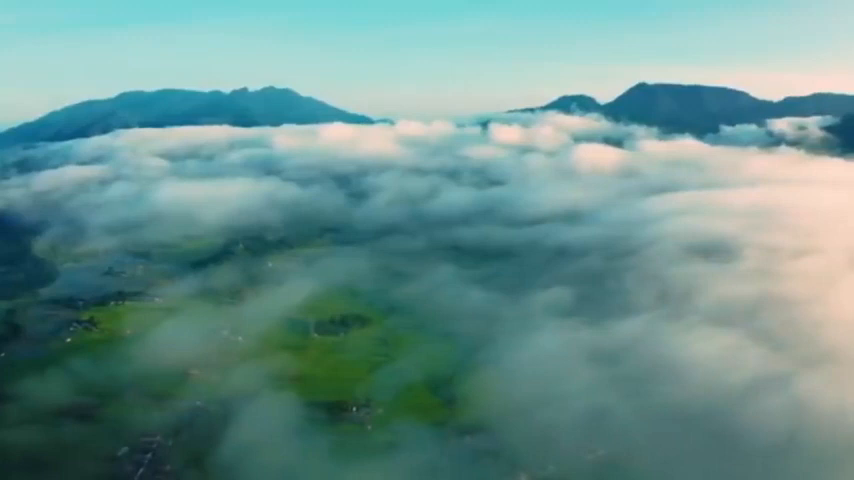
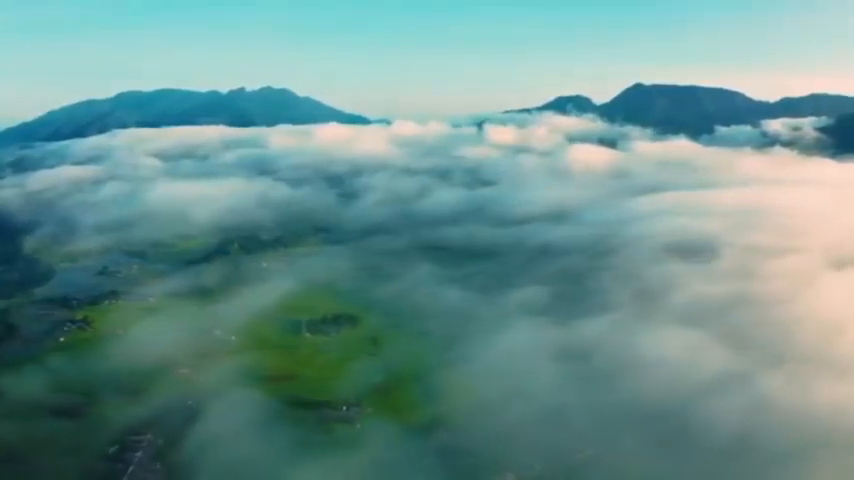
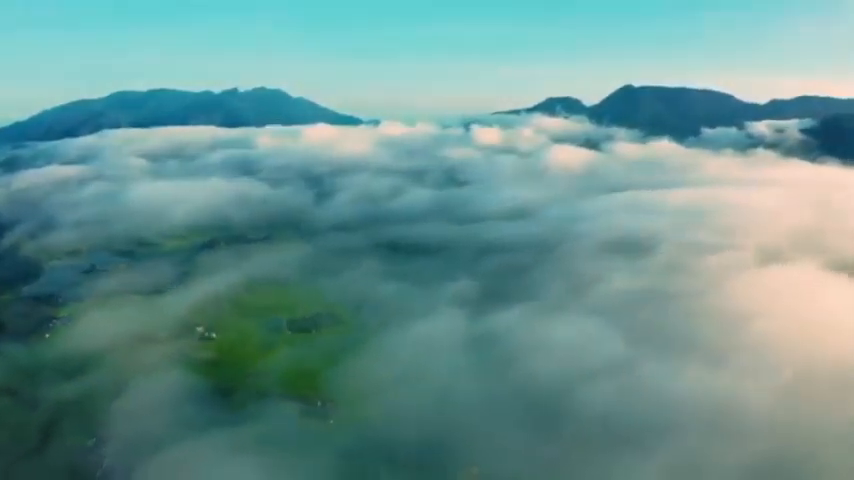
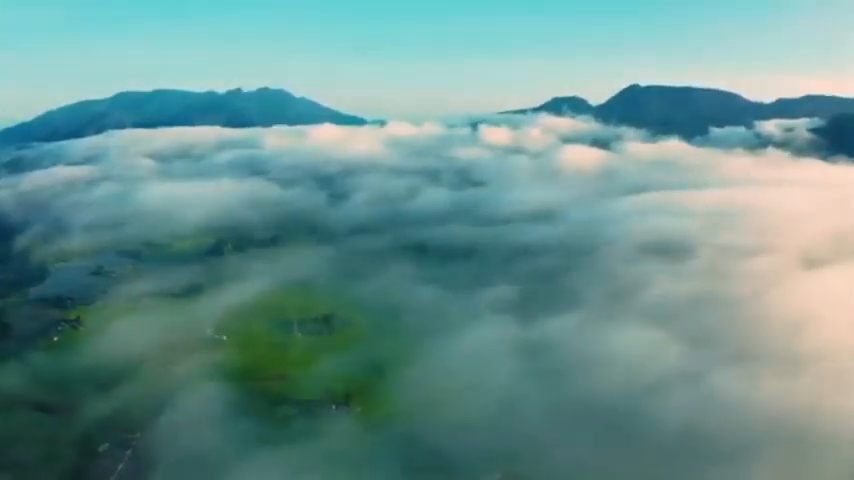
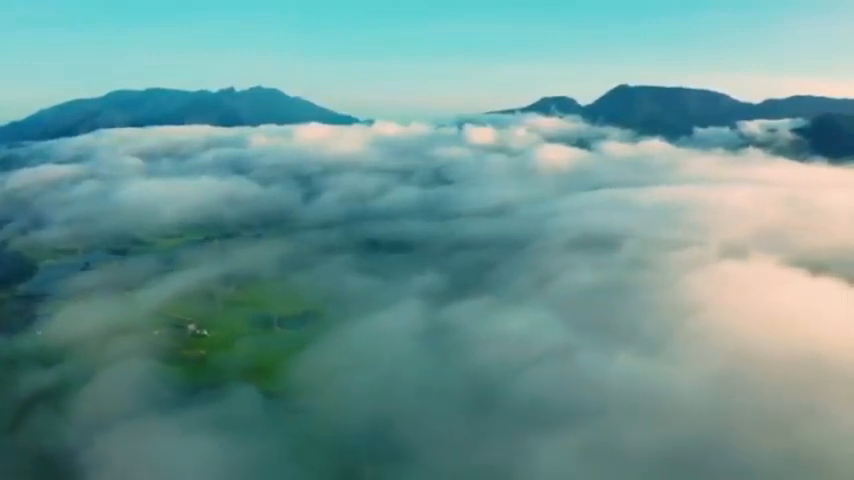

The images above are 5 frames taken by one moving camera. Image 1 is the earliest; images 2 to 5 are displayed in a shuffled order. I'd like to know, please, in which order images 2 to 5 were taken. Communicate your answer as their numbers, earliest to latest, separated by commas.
2, 4, 3, 5
